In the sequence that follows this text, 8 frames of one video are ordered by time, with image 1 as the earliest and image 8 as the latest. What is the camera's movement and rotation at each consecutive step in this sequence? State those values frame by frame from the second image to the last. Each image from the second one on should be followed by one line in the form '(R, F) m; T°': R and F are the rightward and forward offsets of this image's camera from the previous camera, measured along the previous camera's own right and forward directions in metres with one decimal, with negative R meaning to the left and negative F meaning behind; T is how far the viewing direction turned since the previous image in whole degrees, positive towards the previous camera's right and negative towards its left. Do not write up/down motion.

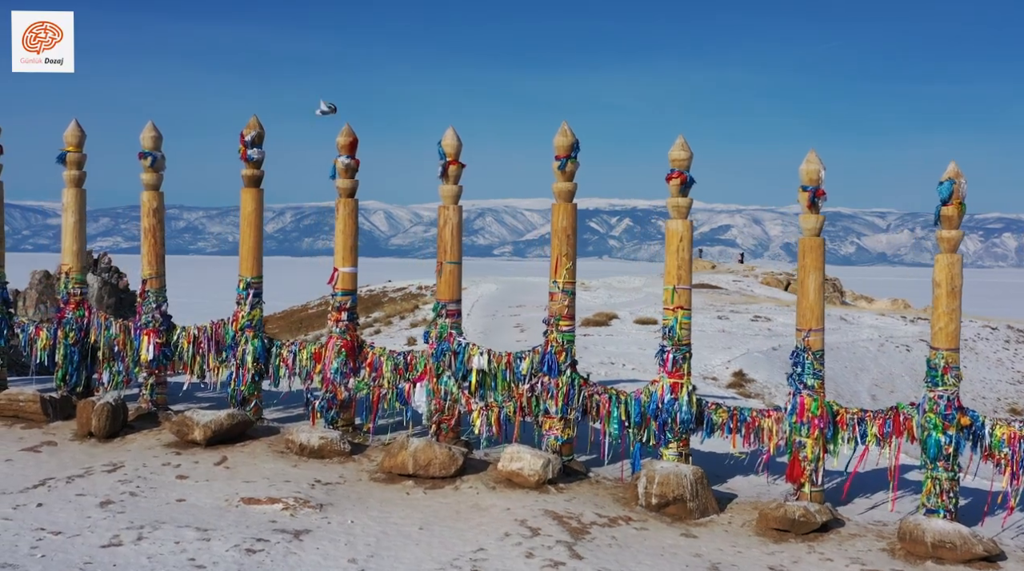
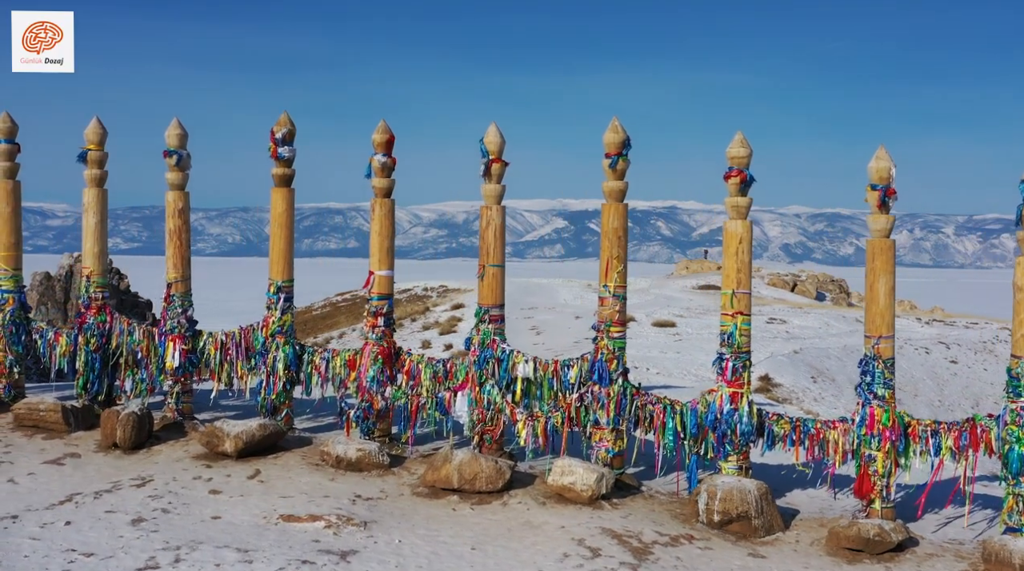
(-0.5, +0.5) m; 0°
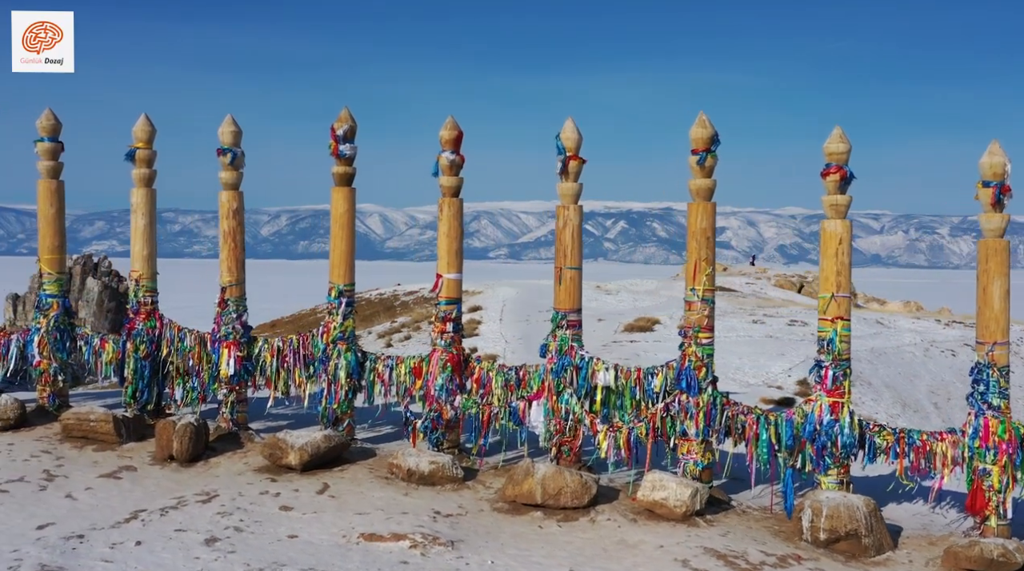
(-0.8, +0.5) m; 0°
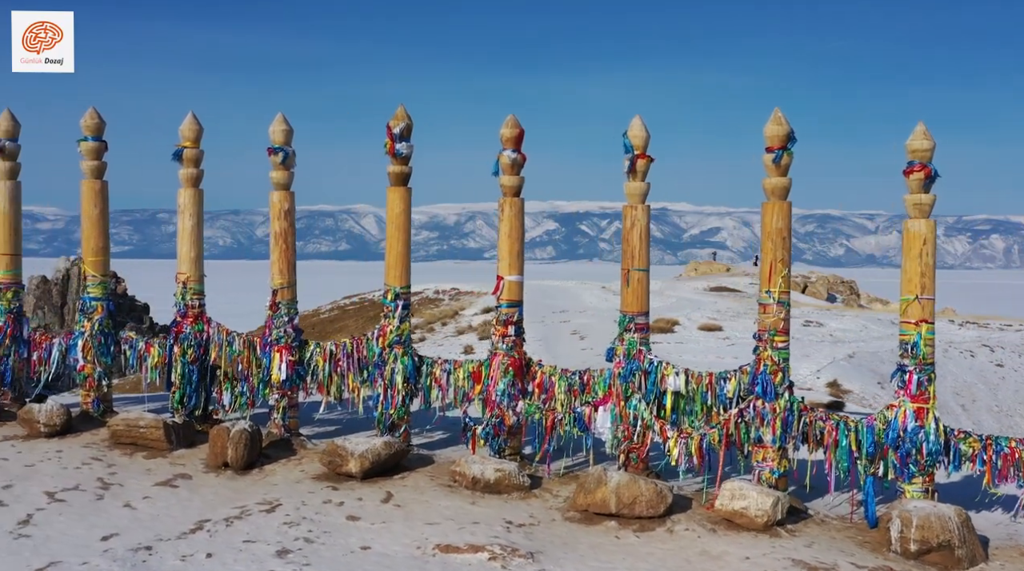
(-0.7, +0.3) m; 0°
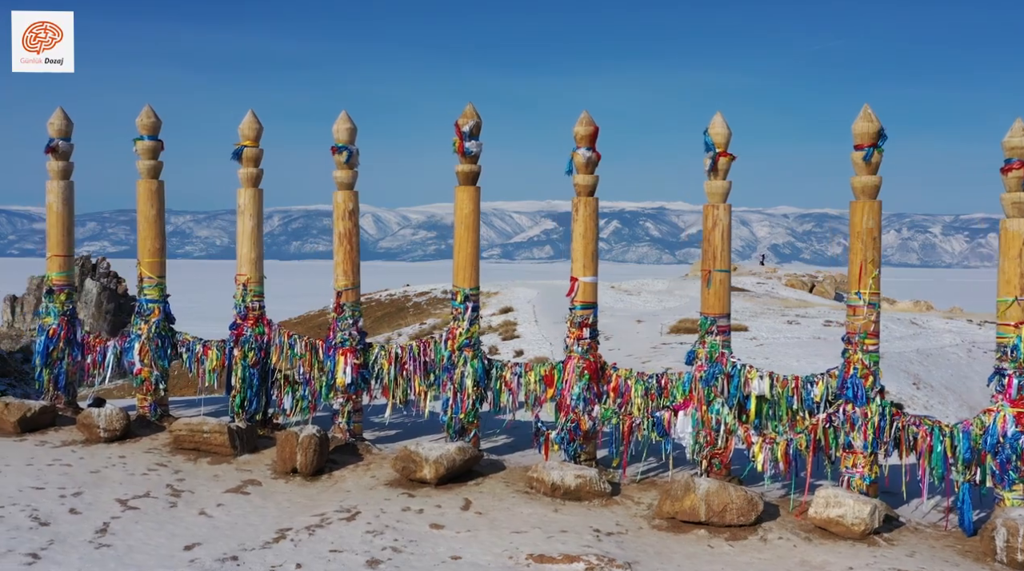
(-0.7, +0.2) m; 0°
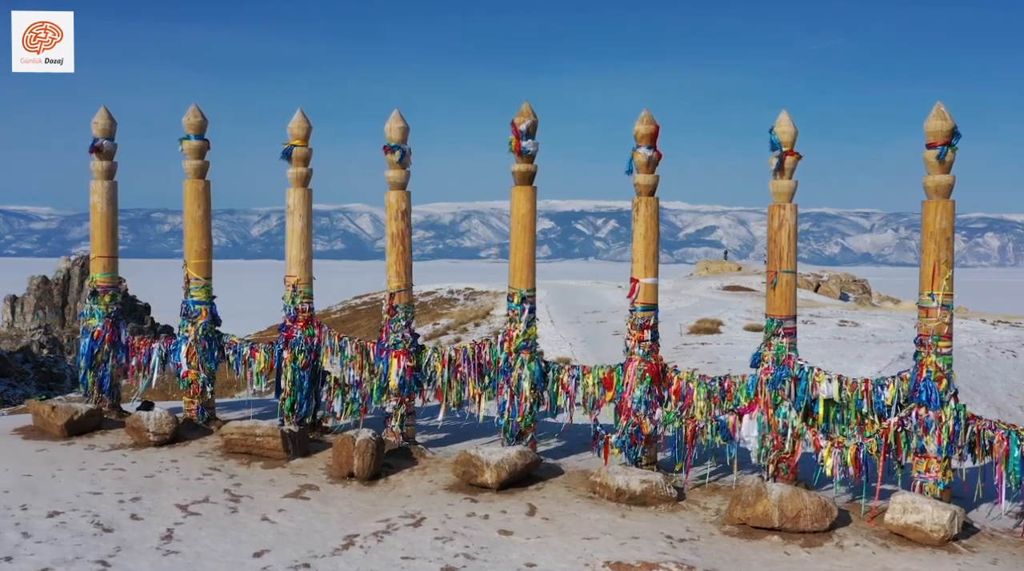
(-0.6, +0.2) m; 0°
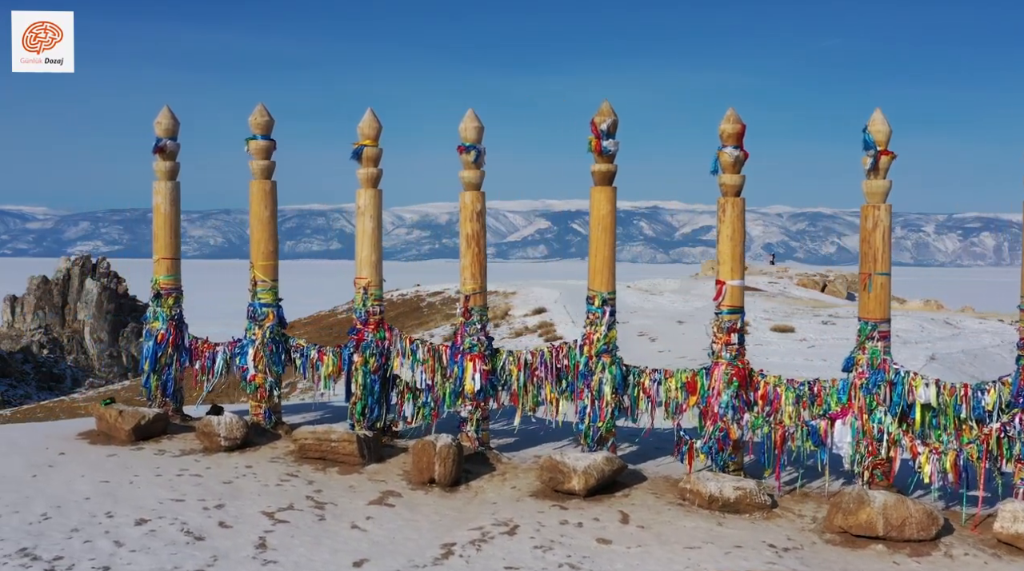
(-0.8, +0.2) m; 0°
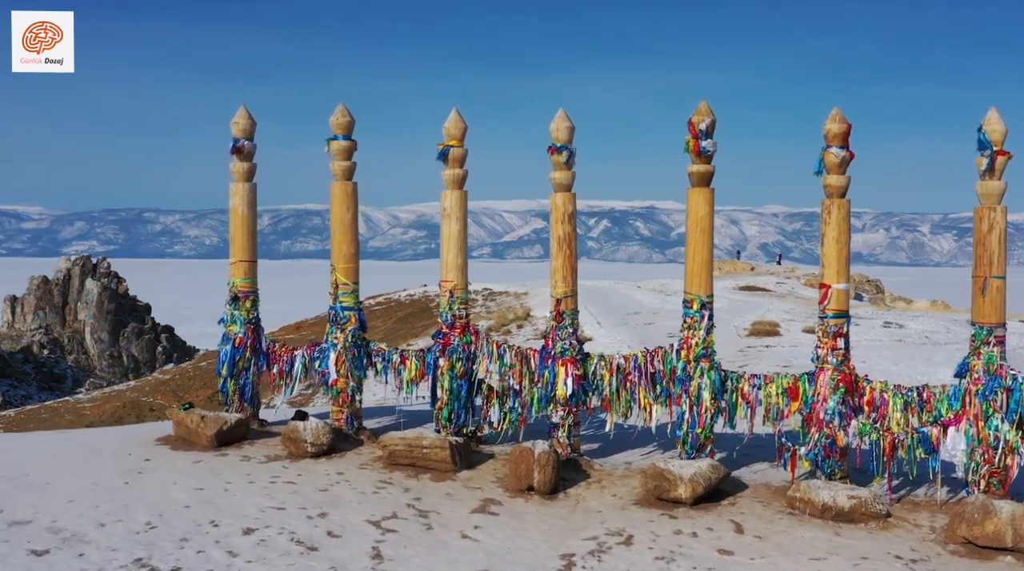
(-1.0, +0.2) m; 0°
